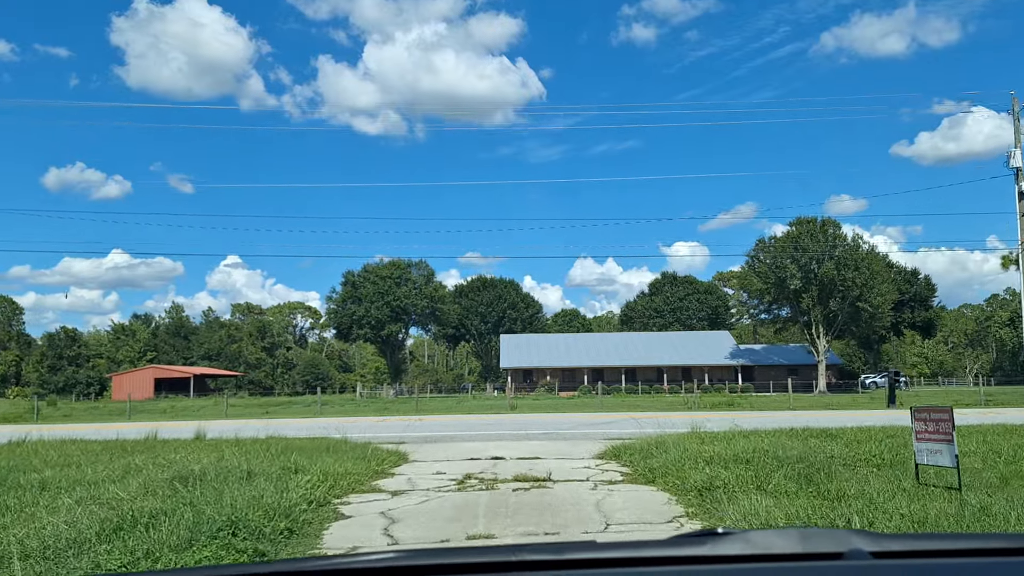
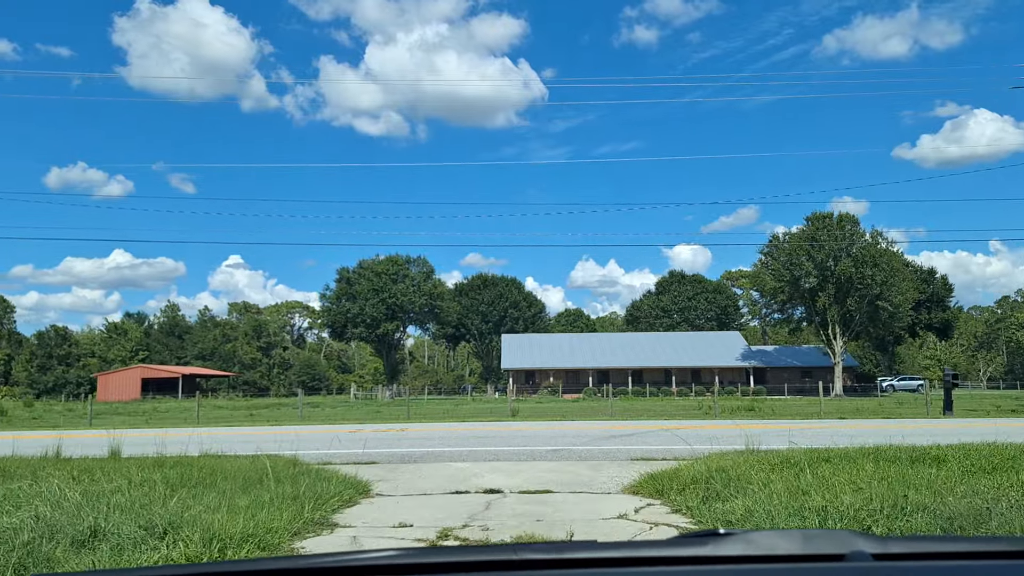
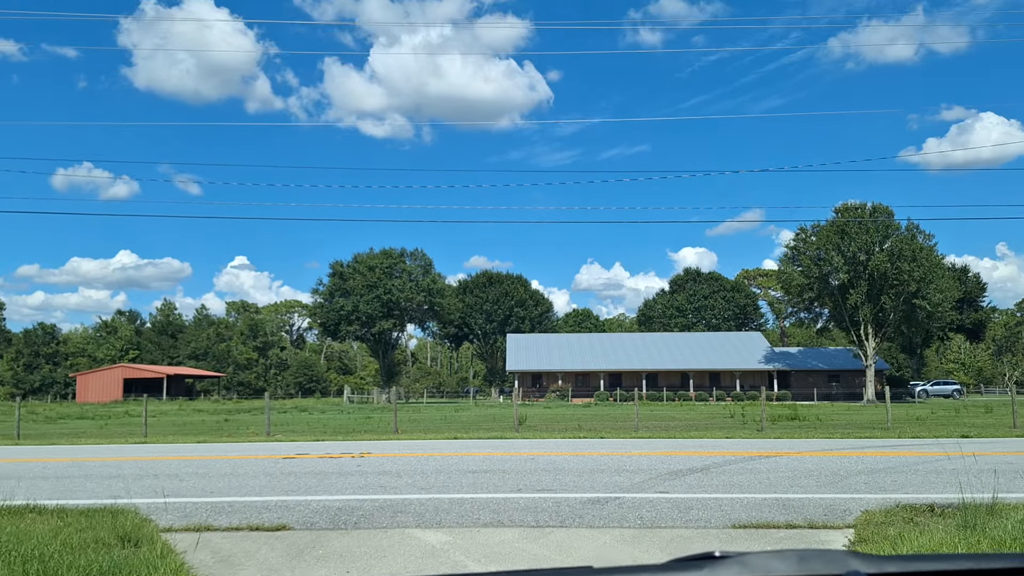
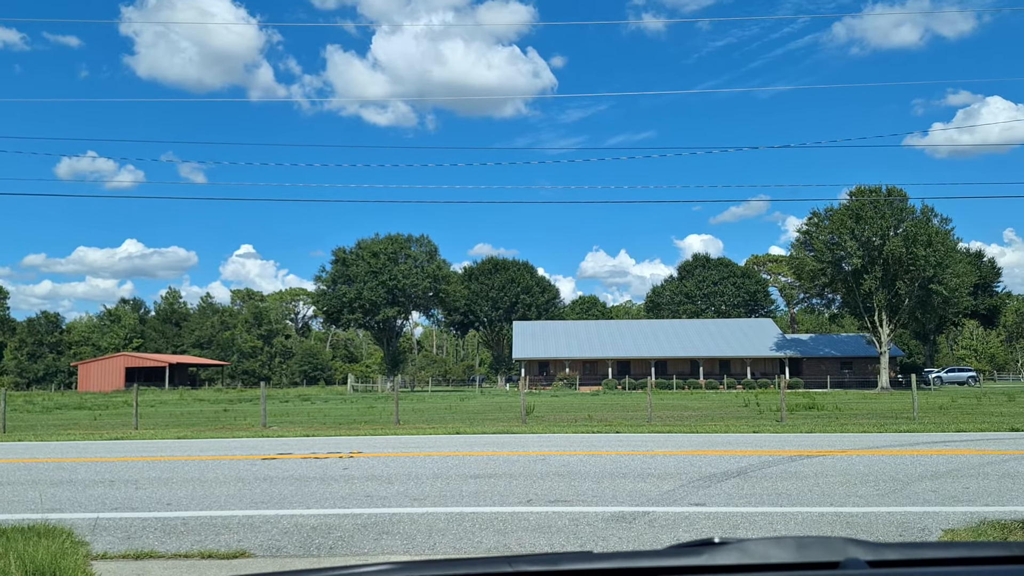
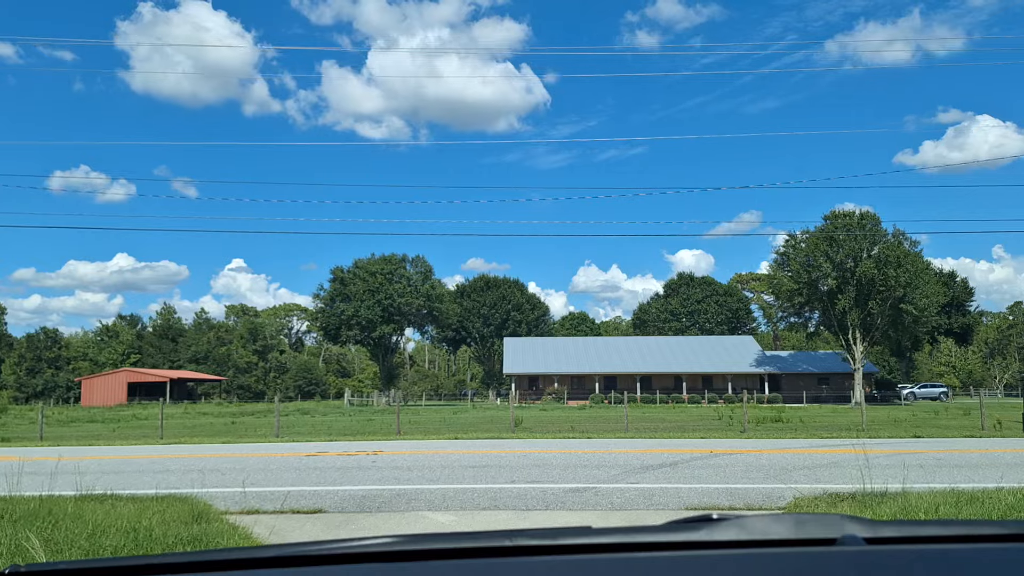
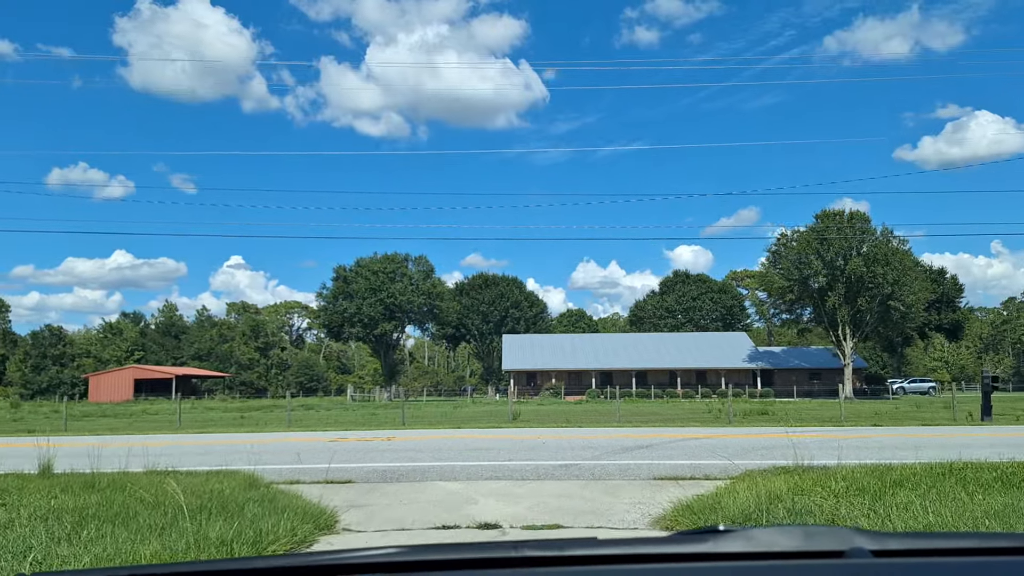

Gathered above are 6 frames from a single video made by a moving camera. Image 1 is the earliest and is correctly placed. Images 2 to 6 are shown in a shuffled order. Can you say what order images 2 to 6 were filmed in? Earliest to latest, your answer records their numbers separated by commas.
2, 6, 5, 3, 4
